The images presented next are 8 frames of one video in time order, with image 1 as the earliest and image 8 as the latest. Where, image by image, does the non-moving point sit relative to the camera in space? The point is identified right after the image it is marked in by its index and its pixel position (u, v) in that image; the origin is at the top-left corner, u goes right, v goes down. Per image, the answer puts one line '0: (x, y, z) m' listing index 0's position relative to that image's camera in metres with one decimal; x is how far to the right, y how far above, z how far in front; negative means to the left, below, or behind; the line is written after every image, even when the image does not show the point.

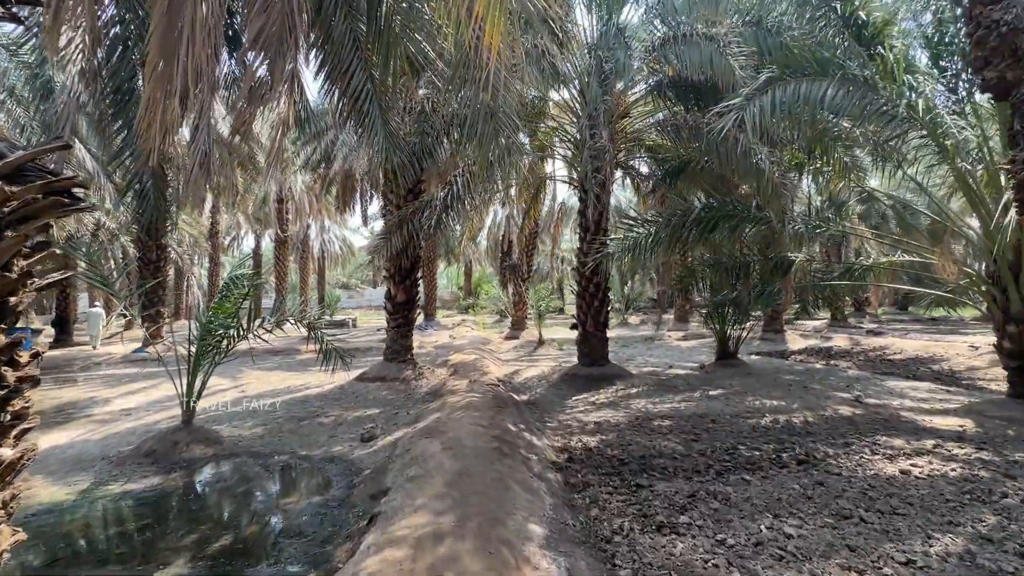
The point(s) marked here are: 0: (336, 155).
0: (-5.3, +4.1, +14.2) m
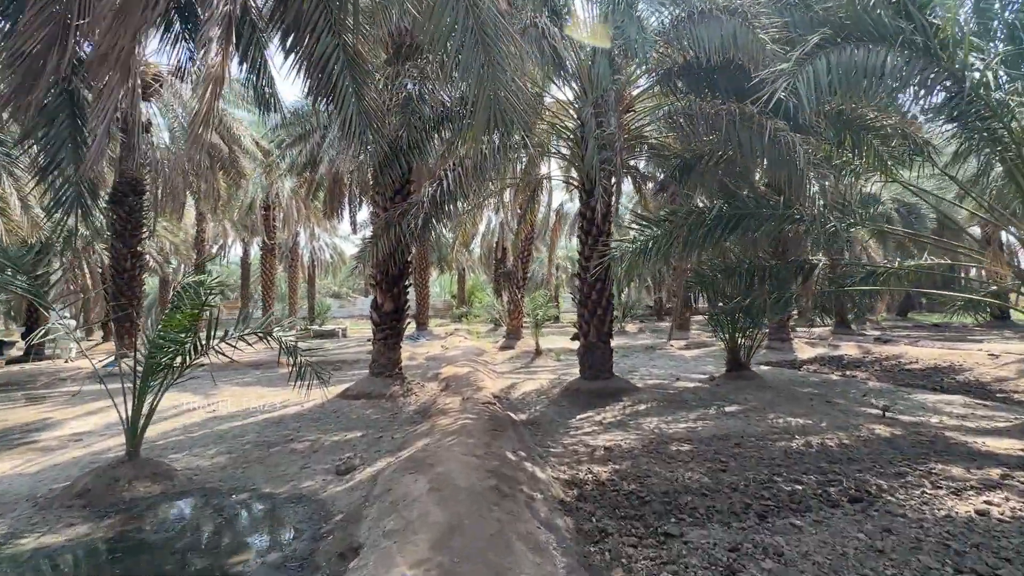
0: (-5.4, +3.8, +13.6) m
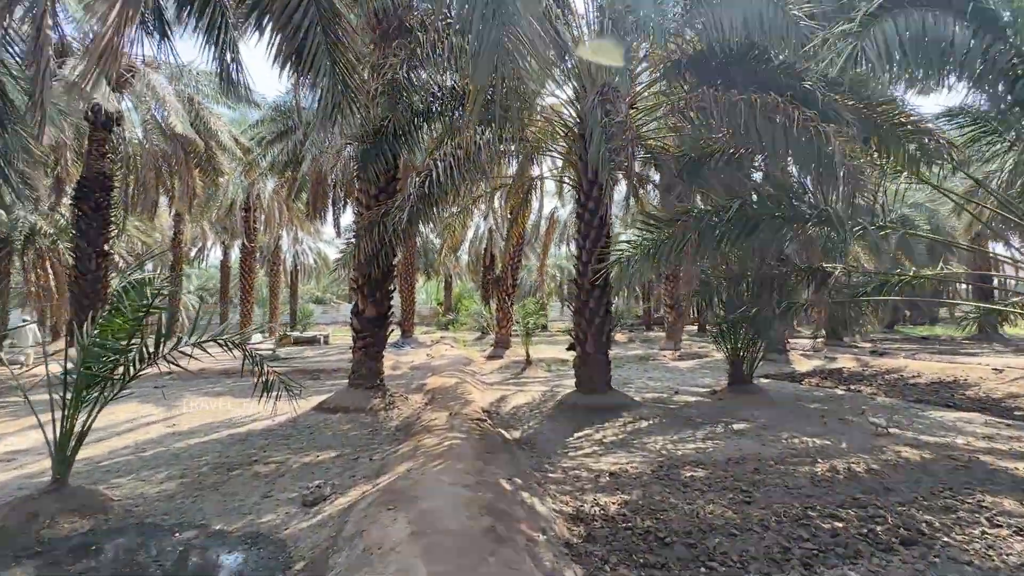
0: (-5.7, +3.7, +13.0) m
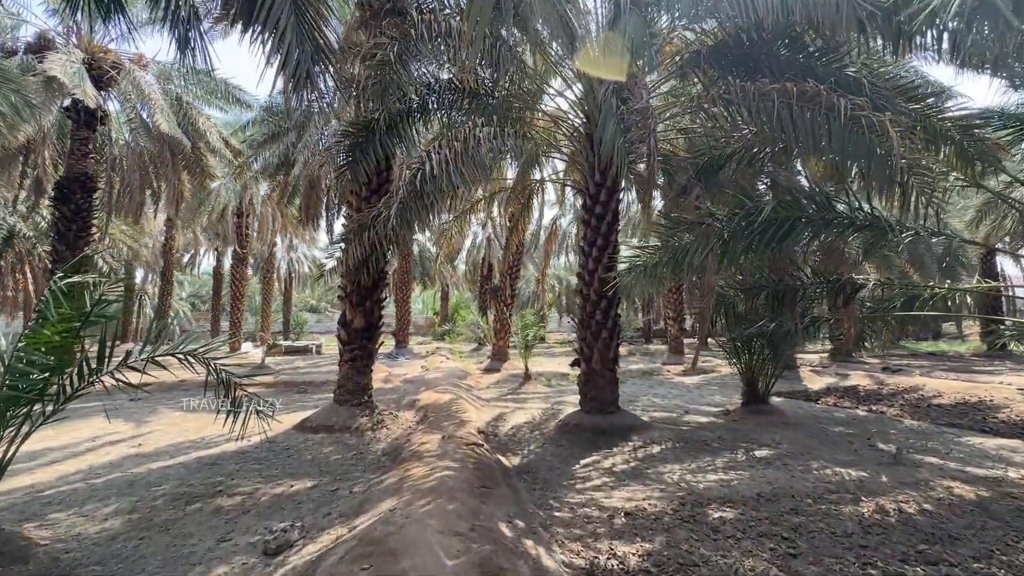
0: (-5.7, +3.5, +12.5) m
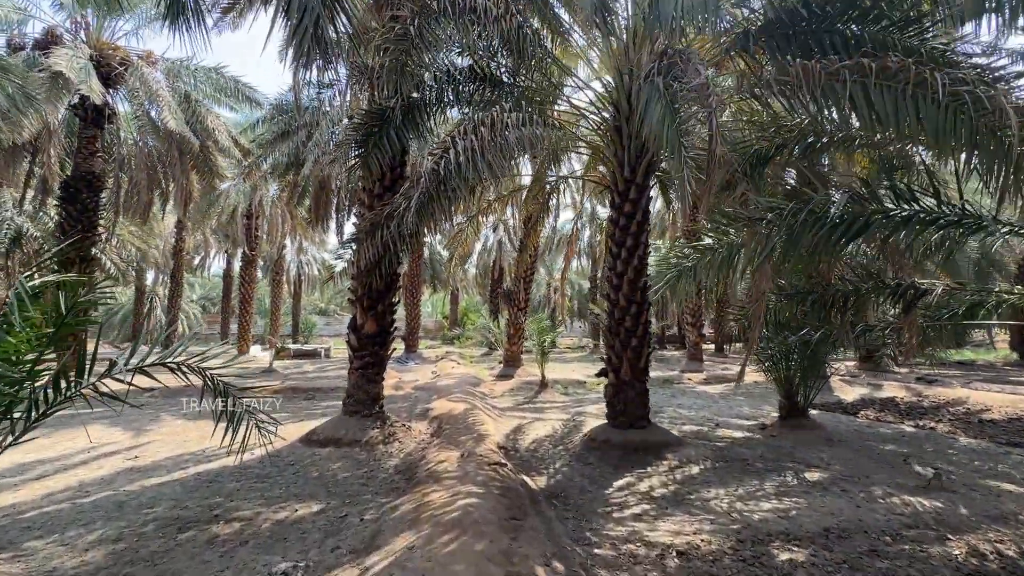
0: (-5.3, +3.4, +12.2) m
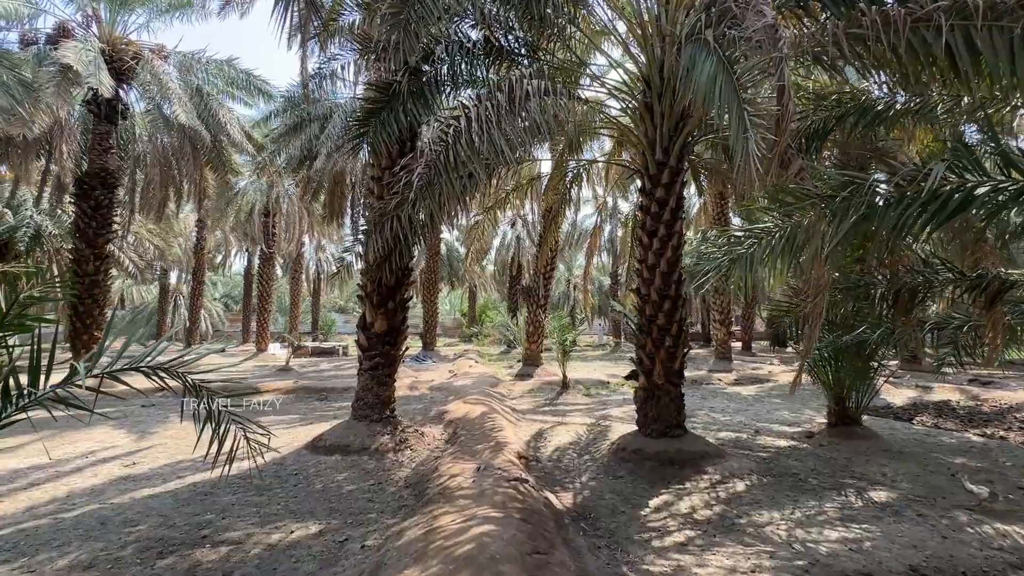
0: (-4.8, +3.5, +11.9) m
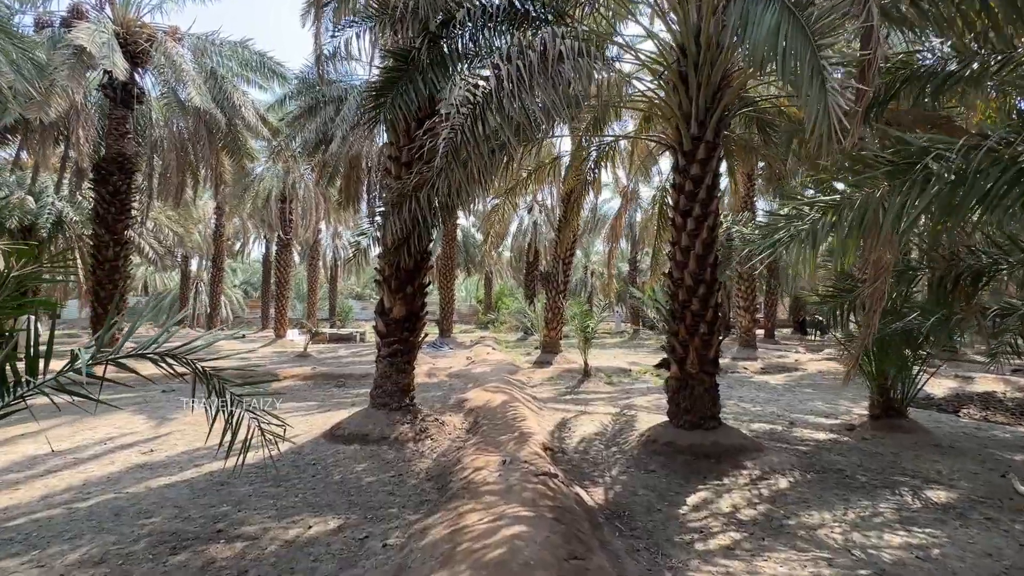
0: (-4.3, +3.8, +11.6) m
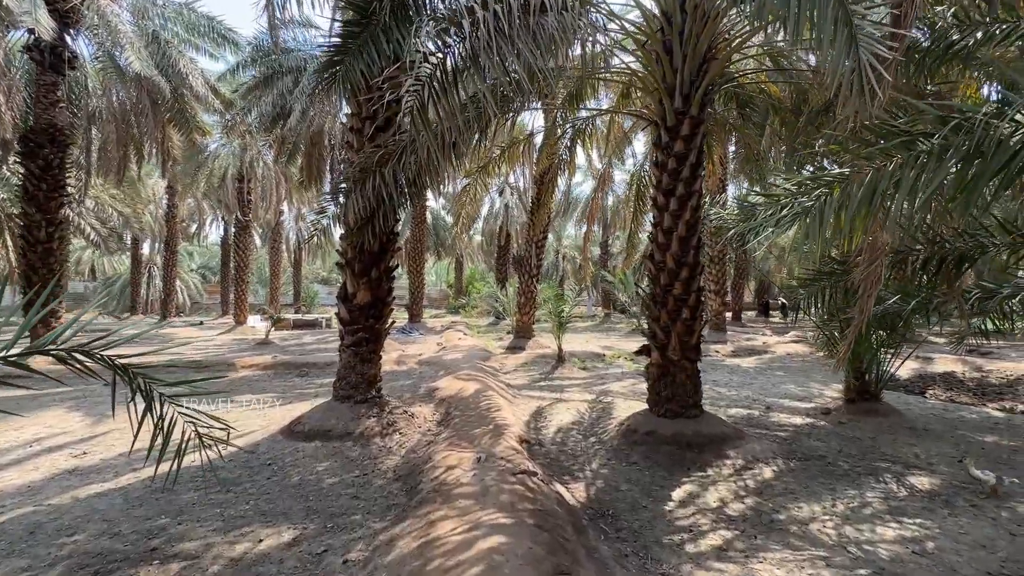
0: (-5.0, +4.2, +10.9) m
